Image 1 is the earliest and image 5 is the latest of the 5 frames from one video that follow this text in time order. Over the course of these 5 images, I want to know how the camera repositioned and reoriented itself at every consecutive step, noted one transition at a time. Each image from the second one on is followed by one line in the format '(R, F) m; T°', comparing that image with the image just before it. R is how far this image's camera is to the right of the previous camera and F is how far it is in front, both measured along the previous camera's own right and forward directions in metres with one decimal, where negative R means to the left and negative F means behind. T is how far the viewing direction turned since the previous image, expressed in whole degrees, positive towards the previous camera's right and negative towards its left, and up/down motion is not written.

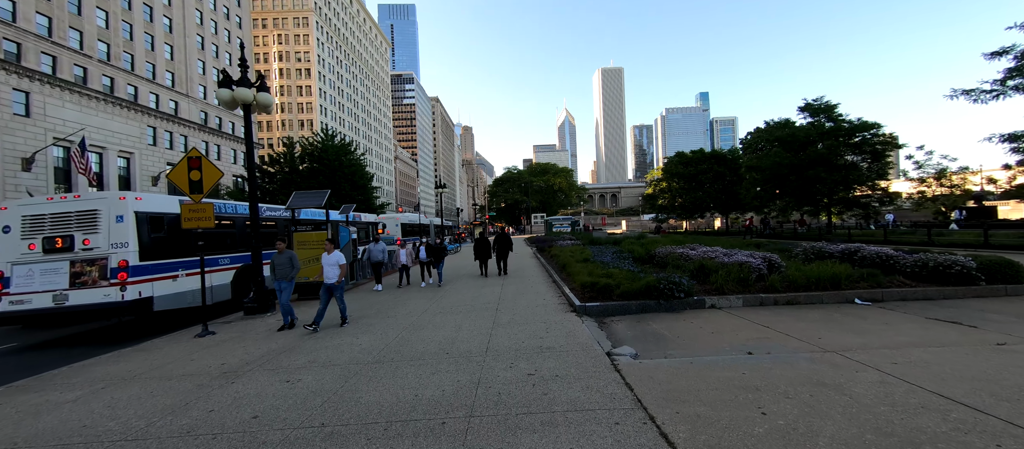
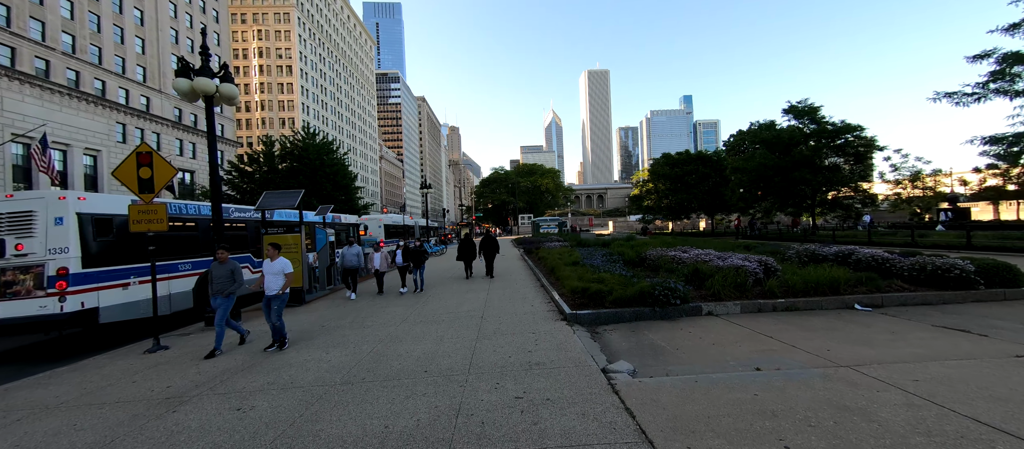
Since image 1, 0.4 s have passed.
(0.0, +0.5) m; +2°
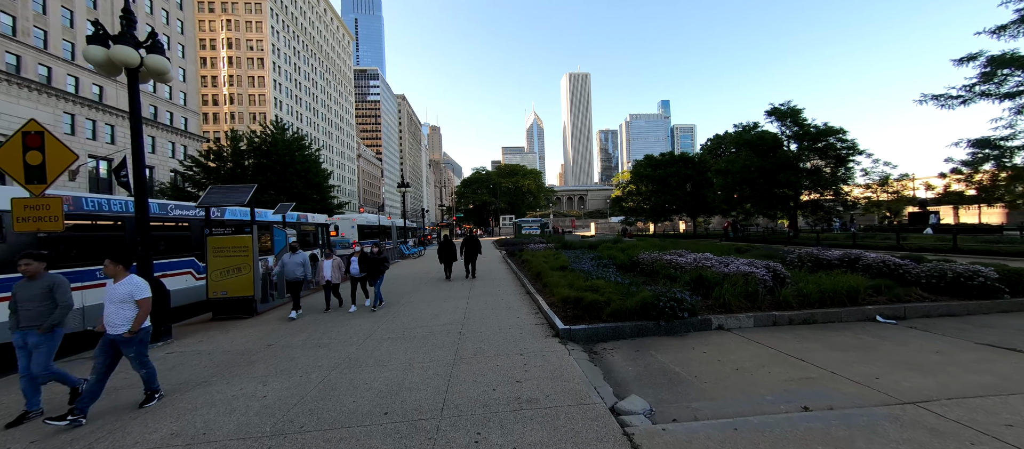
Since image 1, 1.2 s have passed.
(0.0, +1.0) m; +3°
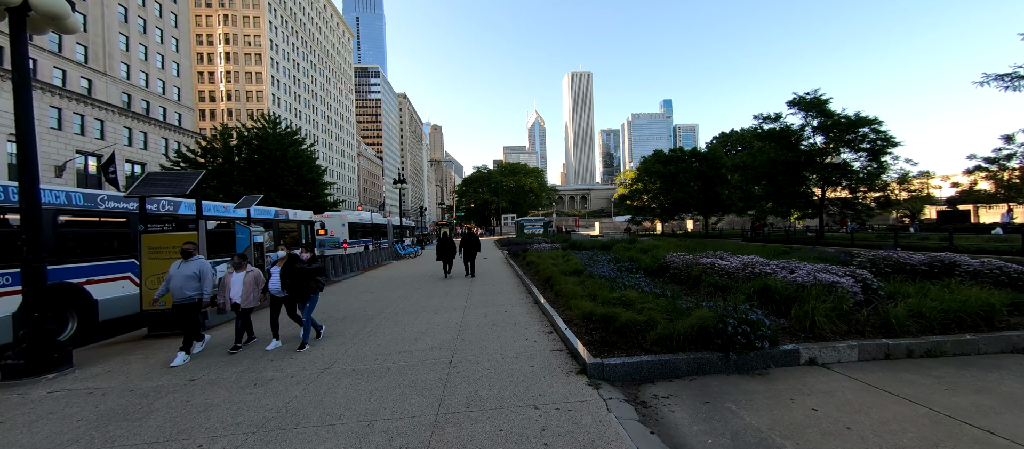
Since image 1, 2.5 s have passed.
(-0.1, +1.7) m; 0°
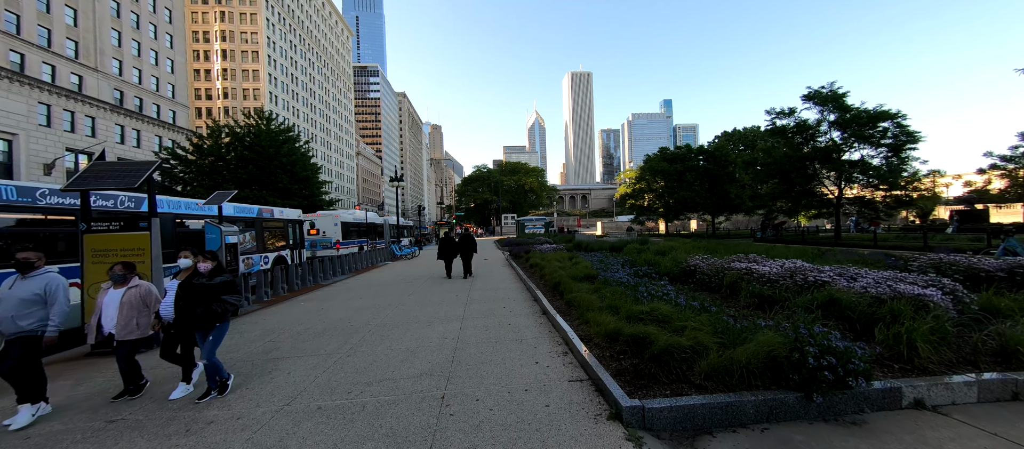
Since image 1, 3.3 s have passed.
(-0.1, +1.0) m; 0°
